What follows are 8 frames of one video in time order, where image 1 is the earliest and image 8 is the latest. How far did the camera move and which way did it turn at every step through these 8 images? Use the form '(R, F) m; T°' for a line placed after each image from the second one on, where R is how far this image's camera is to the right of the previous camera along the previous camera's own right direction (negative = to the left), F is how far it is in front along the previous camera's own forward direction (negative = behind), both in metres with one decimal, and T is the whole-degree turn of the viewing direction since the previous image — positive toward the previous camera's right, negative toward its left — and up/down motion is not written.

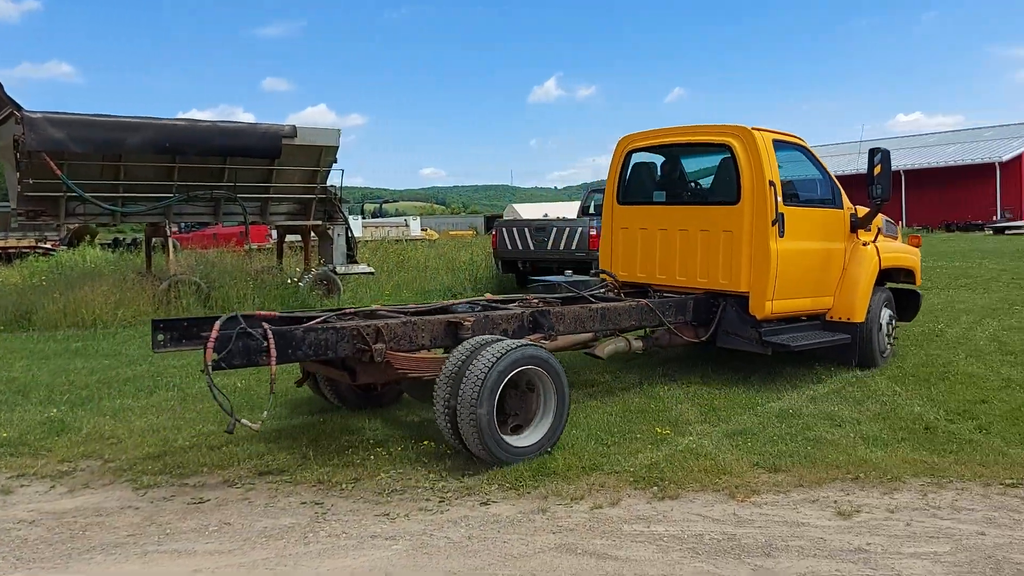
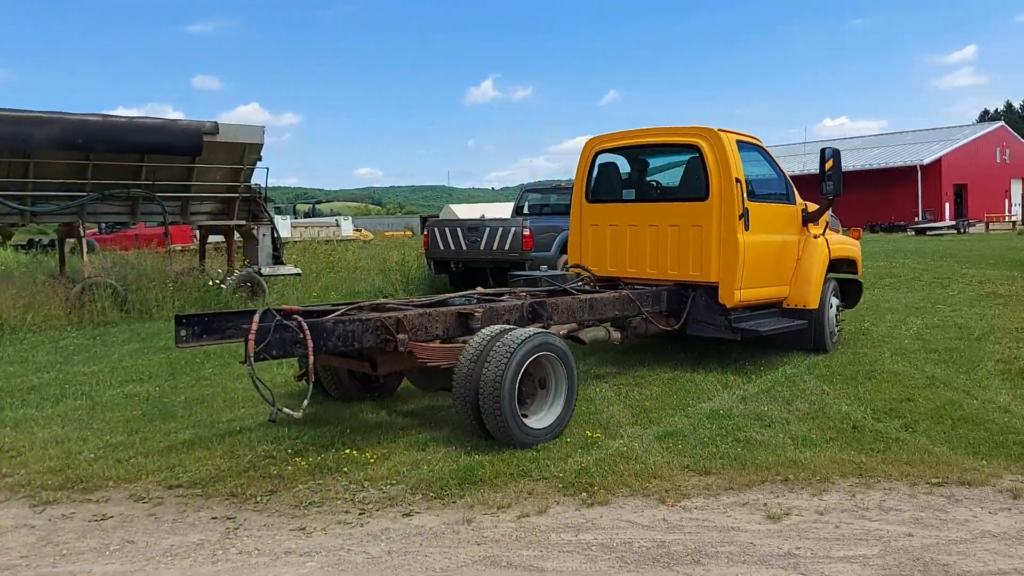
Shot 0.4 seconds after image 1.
(+0.1, +0.1) m; +4°
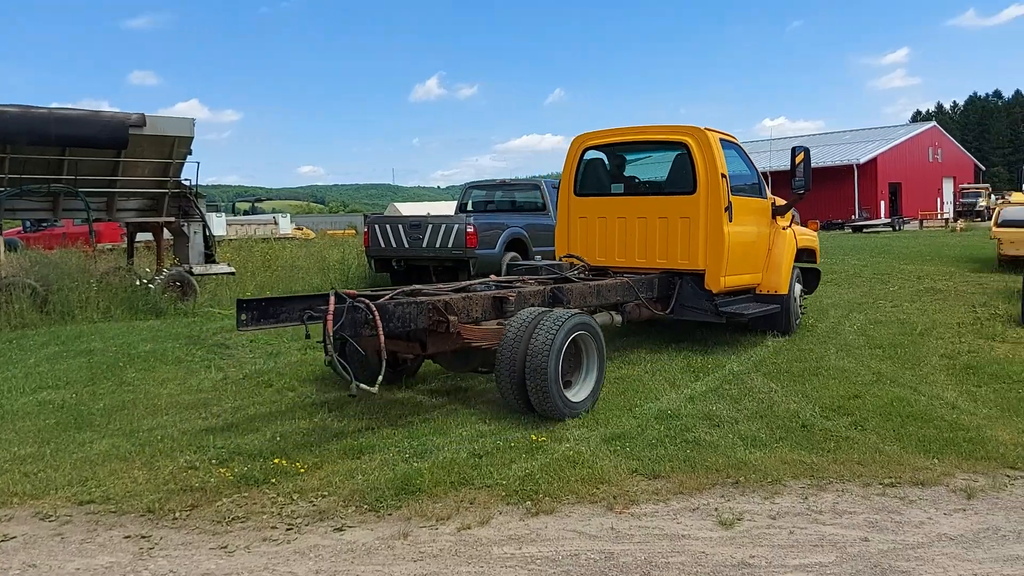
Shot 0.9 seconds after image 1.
(0.0, +0.2) m; +4°
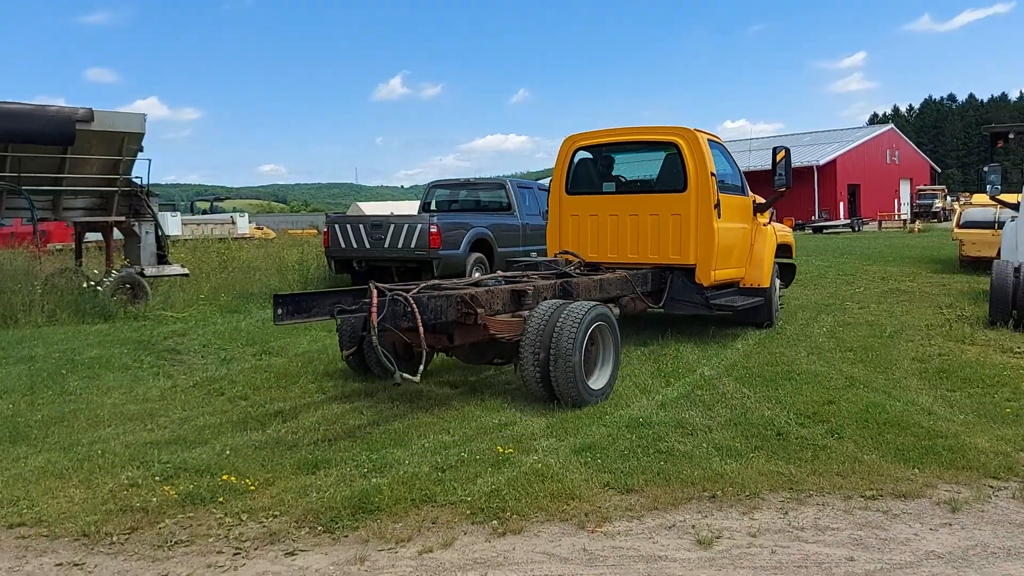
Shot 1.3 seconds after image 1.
(0.0, +0.2) m; +2°
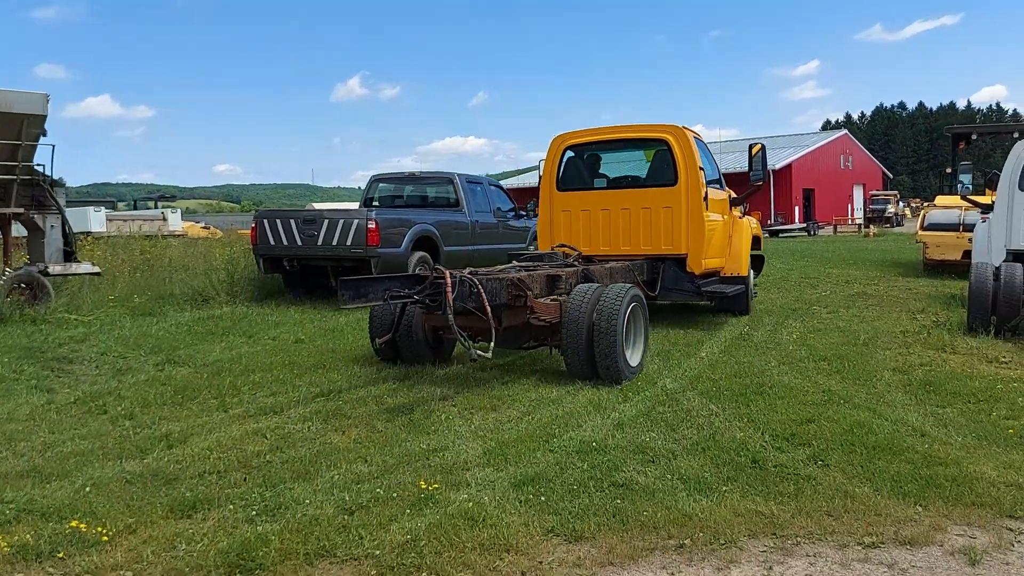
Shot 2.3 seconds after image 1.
(+0.1, +0.7) m; +3°
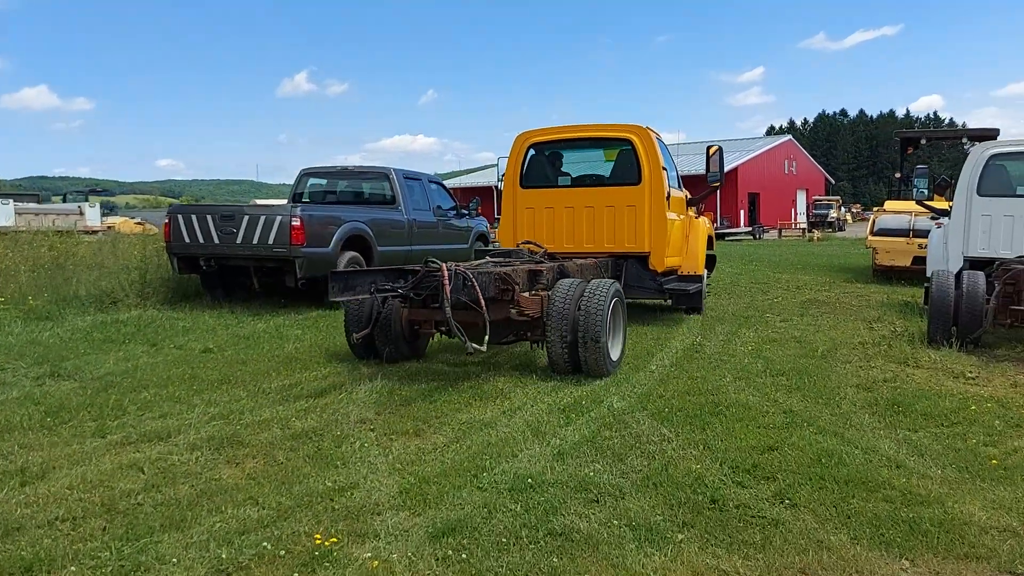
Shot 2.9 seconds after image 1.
(+0.1, +0.6) m; +3°
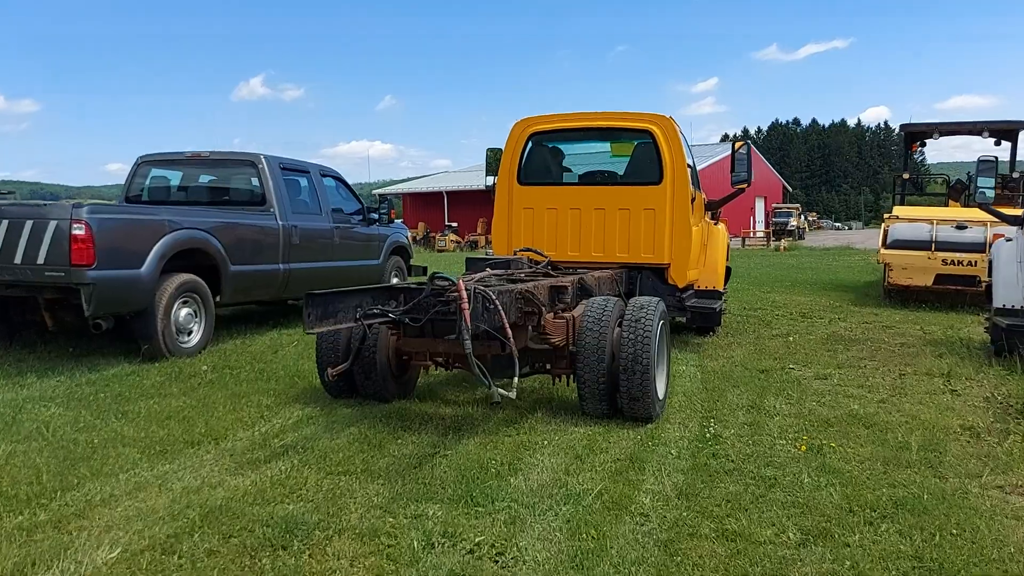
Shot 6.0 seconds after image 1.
(+0.3, +2.7) m; +3°
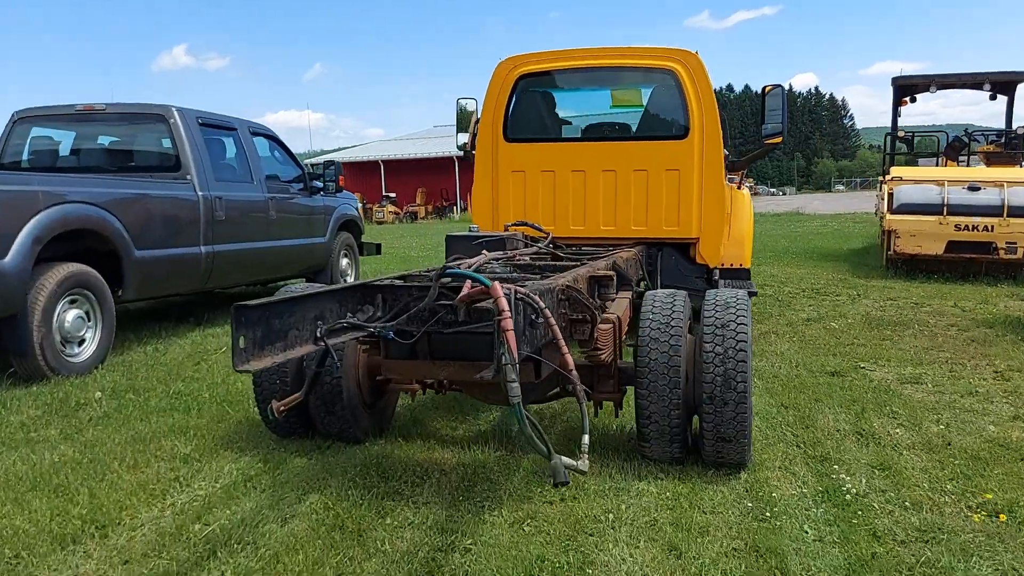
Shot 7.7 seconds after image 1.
(-0.3, +1.3) m; +4°
